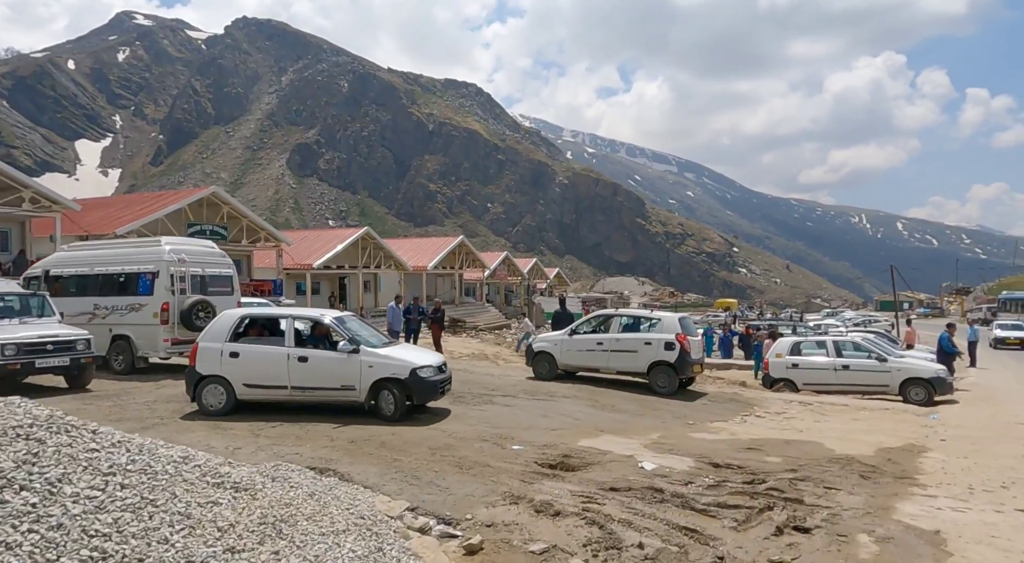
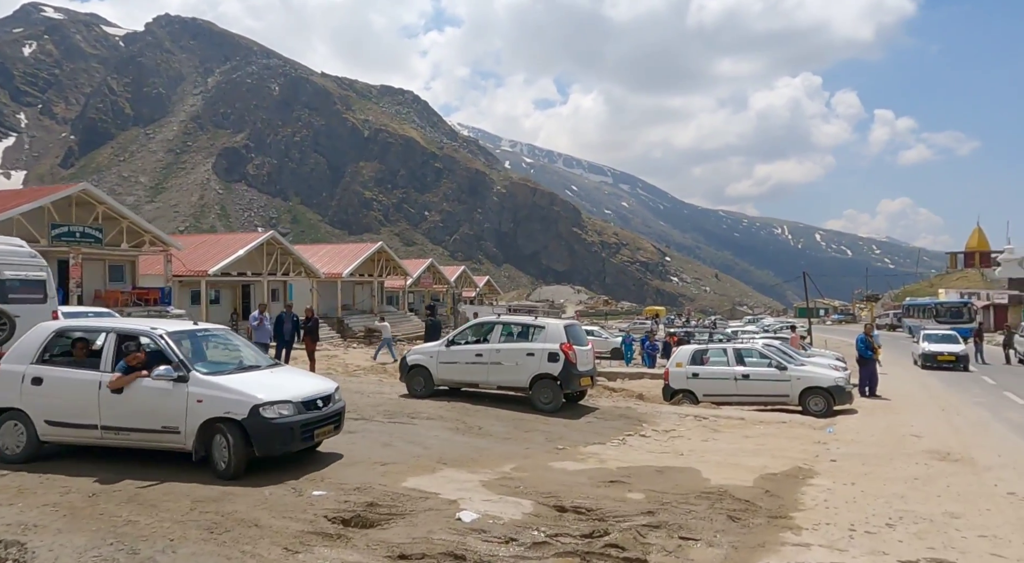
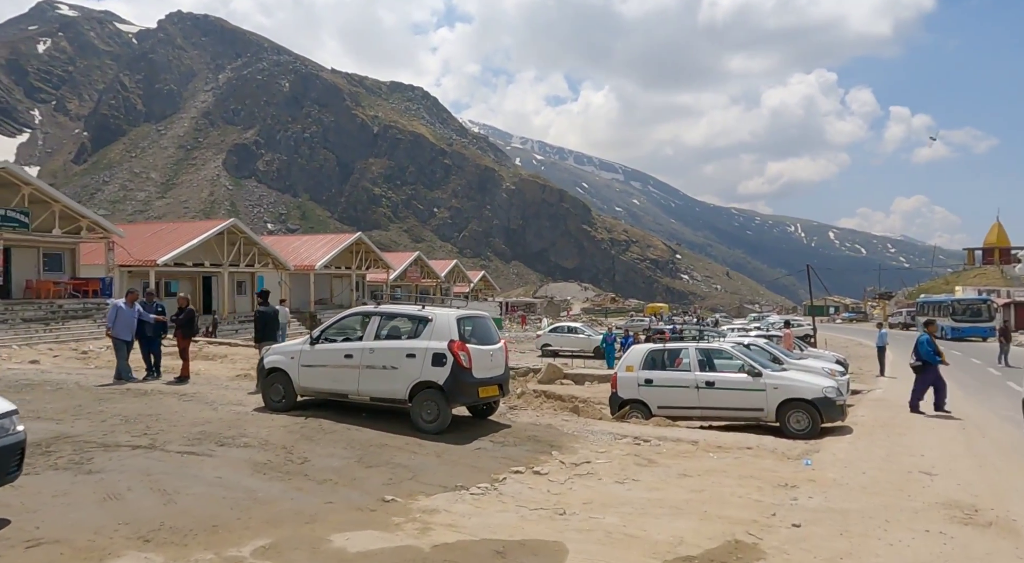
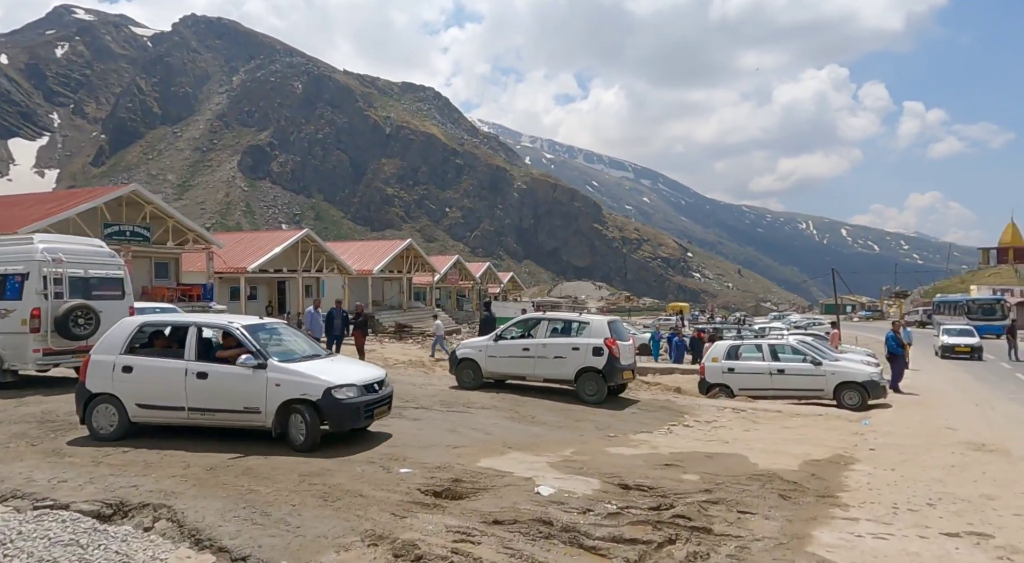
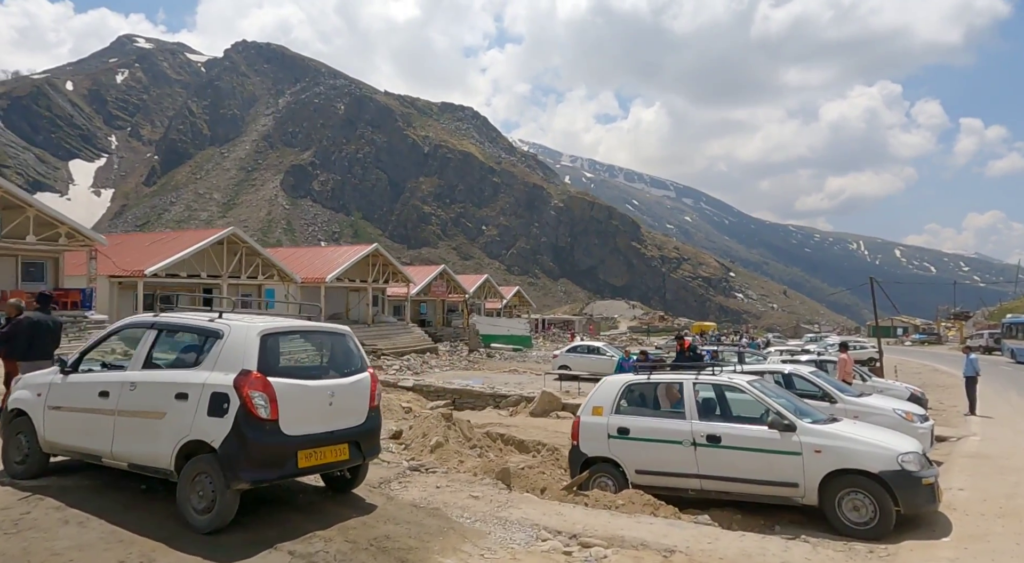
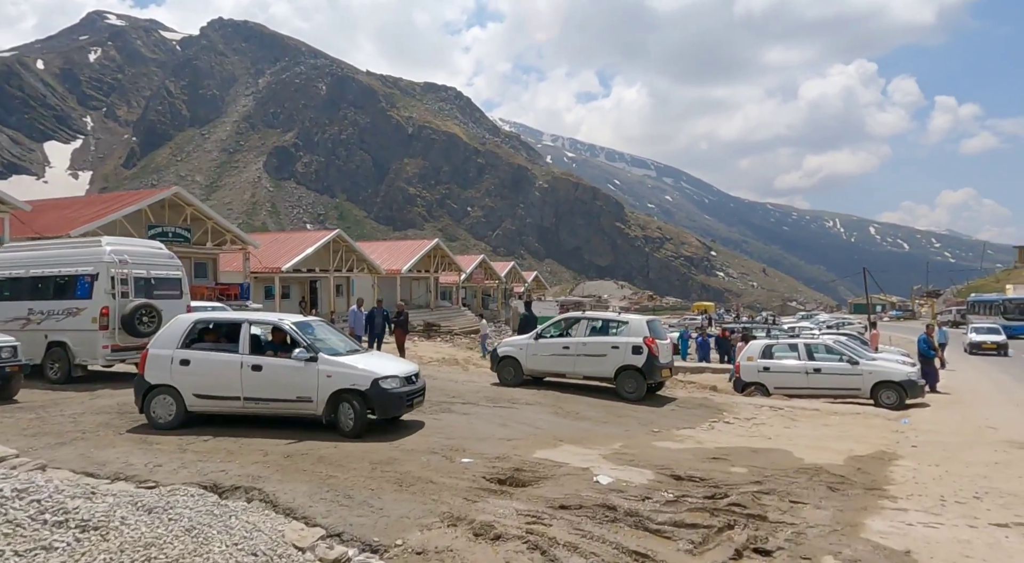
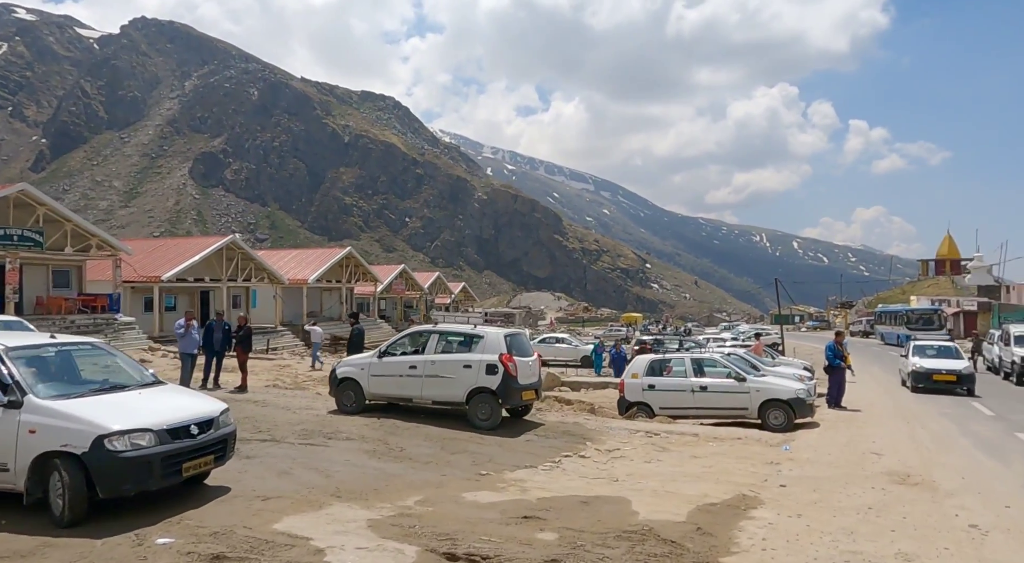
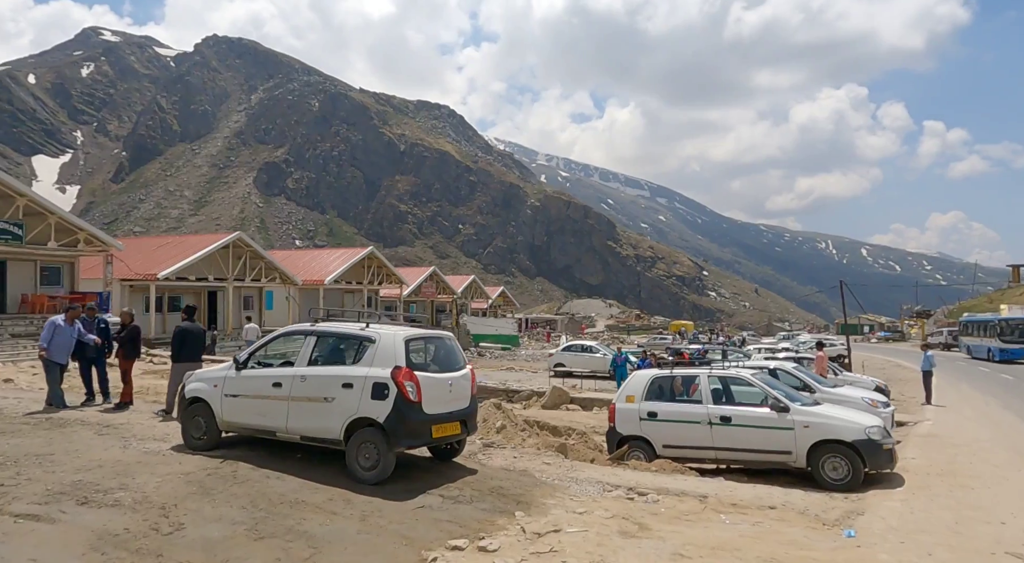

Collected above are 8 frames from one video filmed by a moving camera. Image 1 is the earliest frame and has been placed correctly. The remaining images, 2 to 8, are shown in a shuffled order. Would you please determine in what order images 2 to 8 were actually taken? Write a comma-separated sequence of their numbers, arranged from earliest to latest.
6, 4, 2, 7, 3, 8, 5
